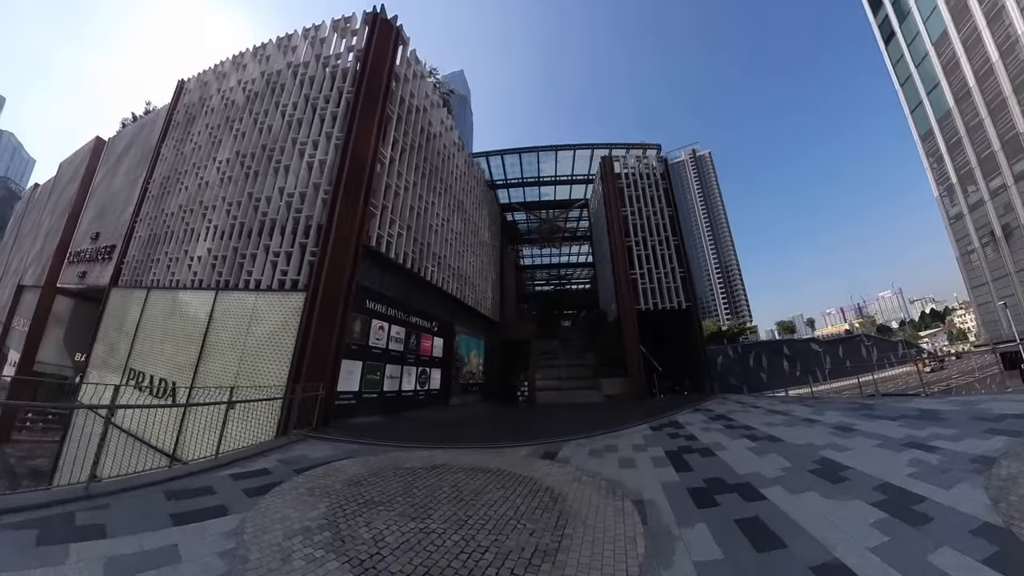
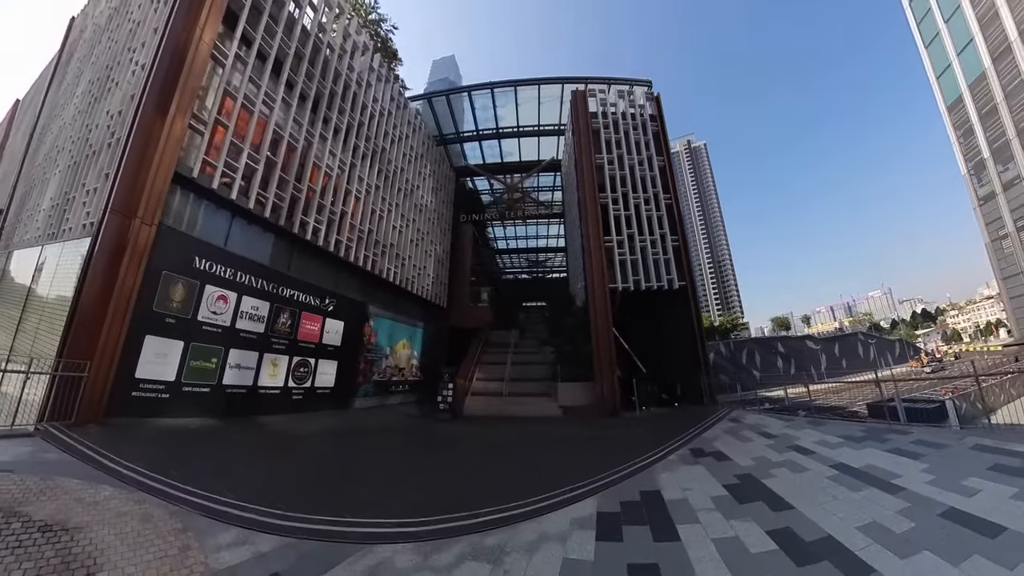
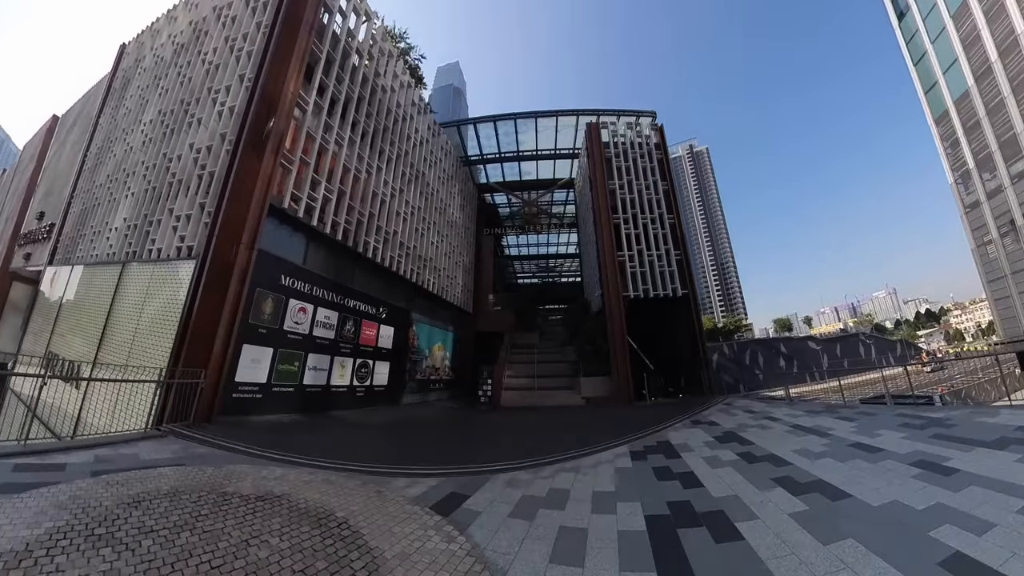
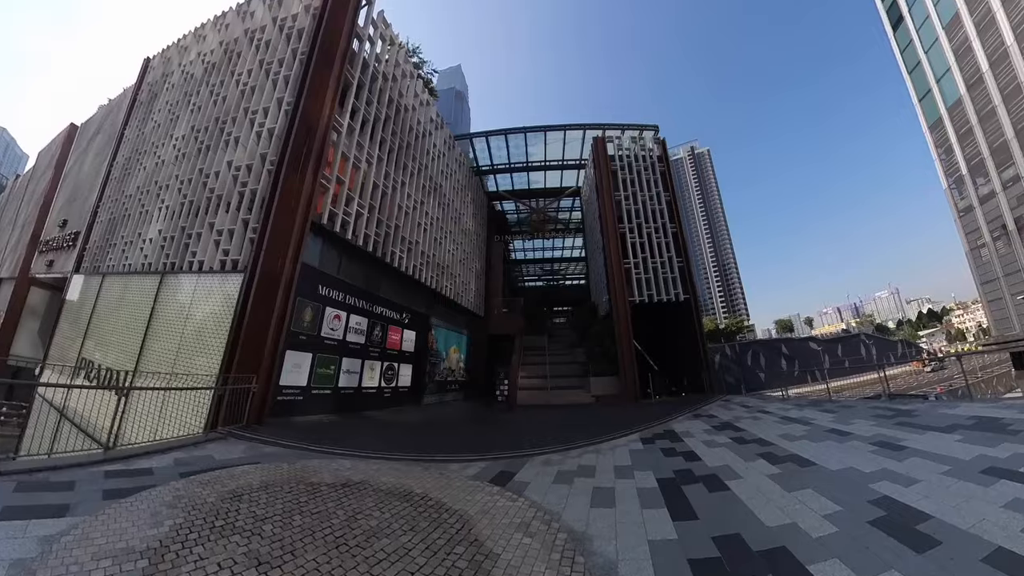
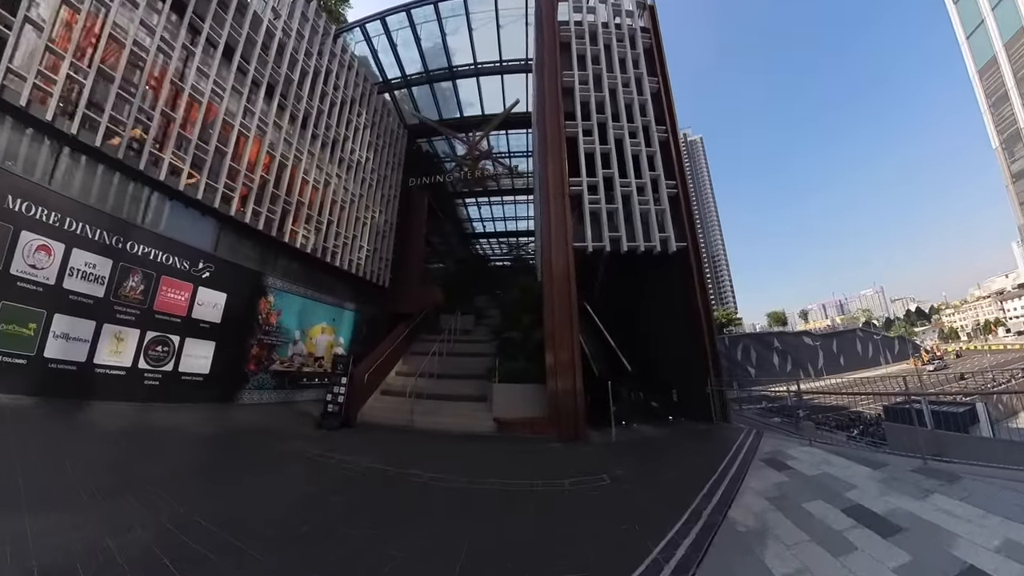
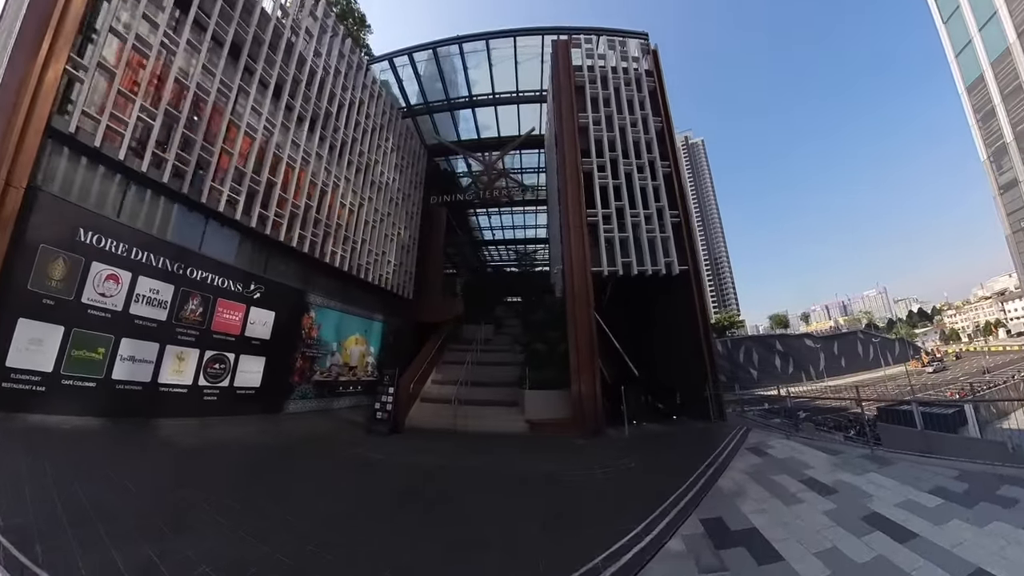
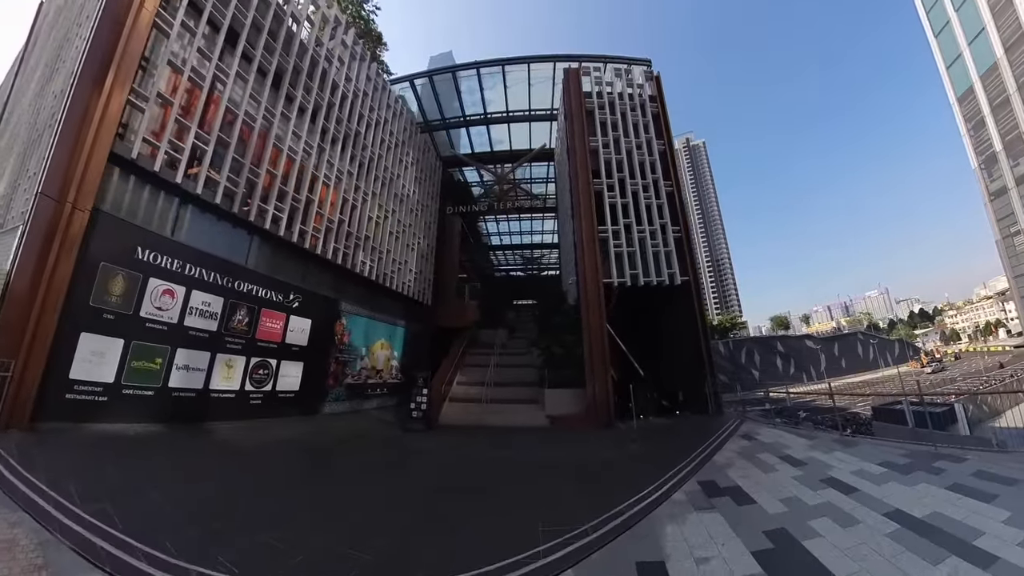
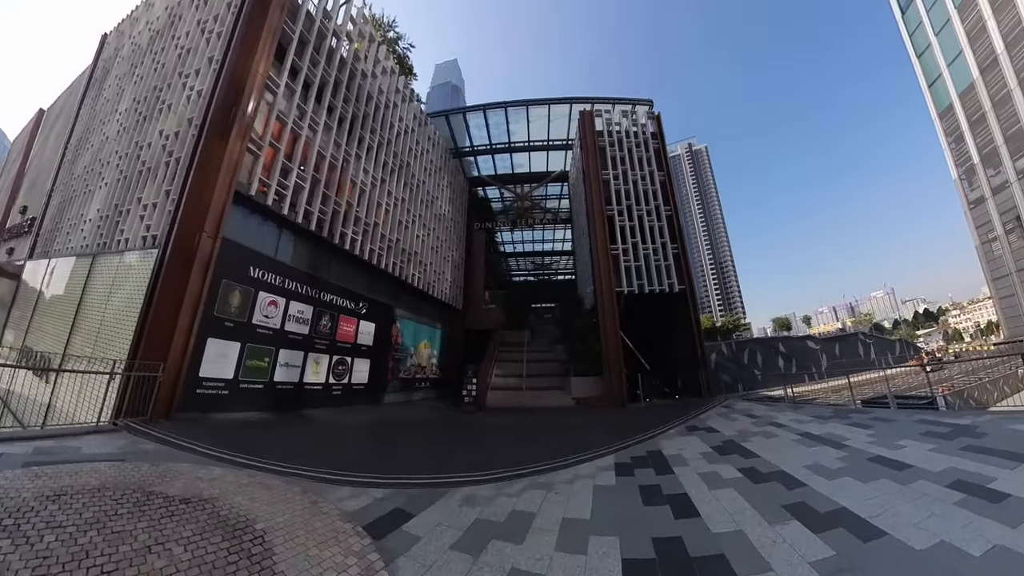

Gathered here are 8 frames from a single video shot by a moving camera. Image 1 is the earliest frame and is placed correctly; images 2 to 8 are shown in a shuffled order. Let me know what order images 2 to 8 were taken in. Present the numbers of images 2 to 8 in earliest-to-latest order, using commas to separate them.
4, 3, 8, 2, 7, 6, 5
